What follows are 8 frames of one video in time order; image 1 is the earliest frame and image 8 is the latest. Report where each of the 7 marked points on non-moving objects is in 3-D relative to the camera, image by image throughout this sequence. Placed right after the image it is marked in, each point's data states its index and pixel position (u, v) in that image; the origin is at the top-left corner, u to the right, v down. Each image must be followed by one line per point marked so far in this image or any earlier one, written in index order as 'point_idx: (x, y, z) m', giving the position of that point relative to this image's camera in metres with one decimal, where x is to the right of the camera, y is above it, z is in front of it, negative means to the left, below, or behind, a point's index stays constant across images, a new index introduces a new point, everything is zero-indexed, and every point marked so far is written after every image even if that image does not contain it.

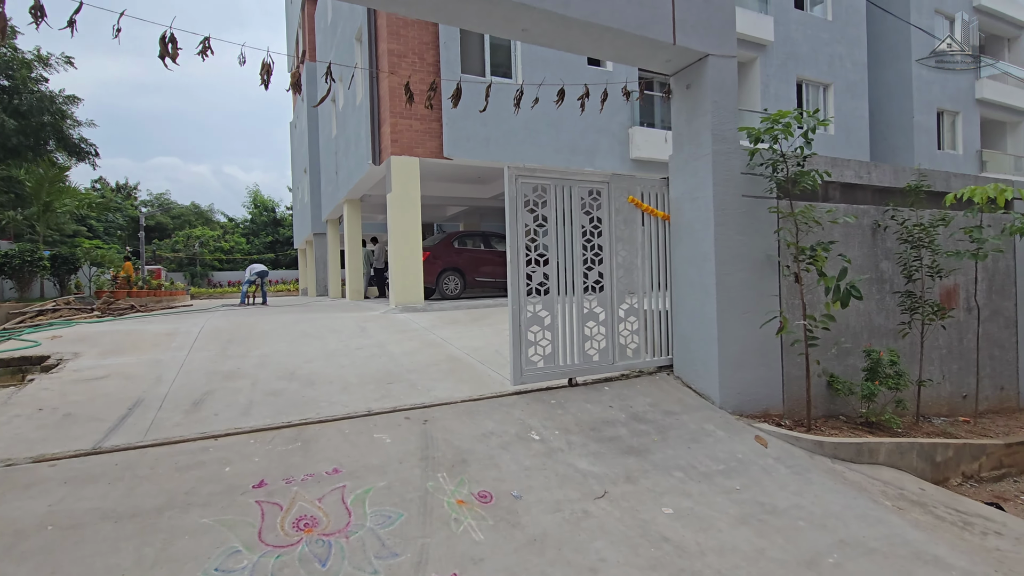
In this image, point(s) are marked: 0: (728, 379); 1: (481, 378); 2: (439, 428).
0: (+1.8, -0.8, +4.4) m
1: (-0.3, -0.8, +4.6) m
2: (-0.5, -1.0, +3.5) m
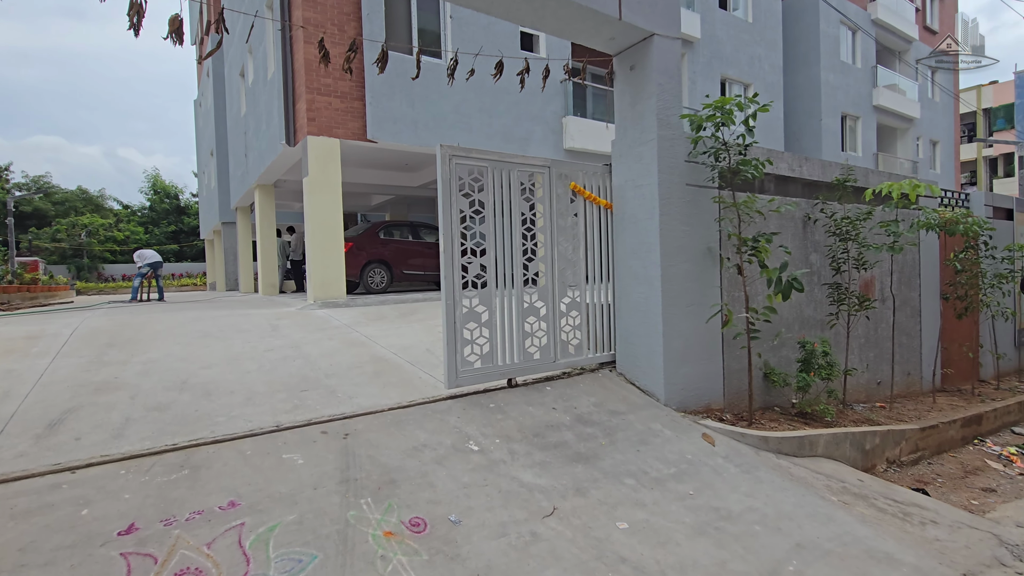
0: (+1.3, -0.7, +4.2) m
1: (-0.8, -0.7, +4.1) m
2: (-0.9, -0.9, +3.1) m
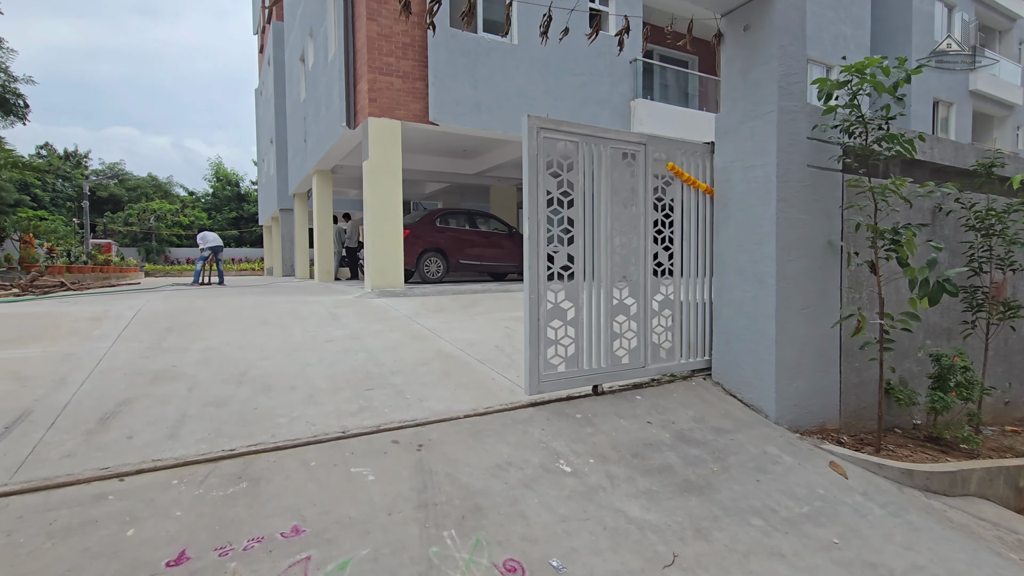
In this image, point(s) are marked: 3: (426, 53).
0: (+1.9, -0.7, +3.6) m
1: (-0.2, -0.7, +3.7) m
2: (-0.4, -0.9, +2.6) m
3: (-1.3, +3.6, +7.8) m
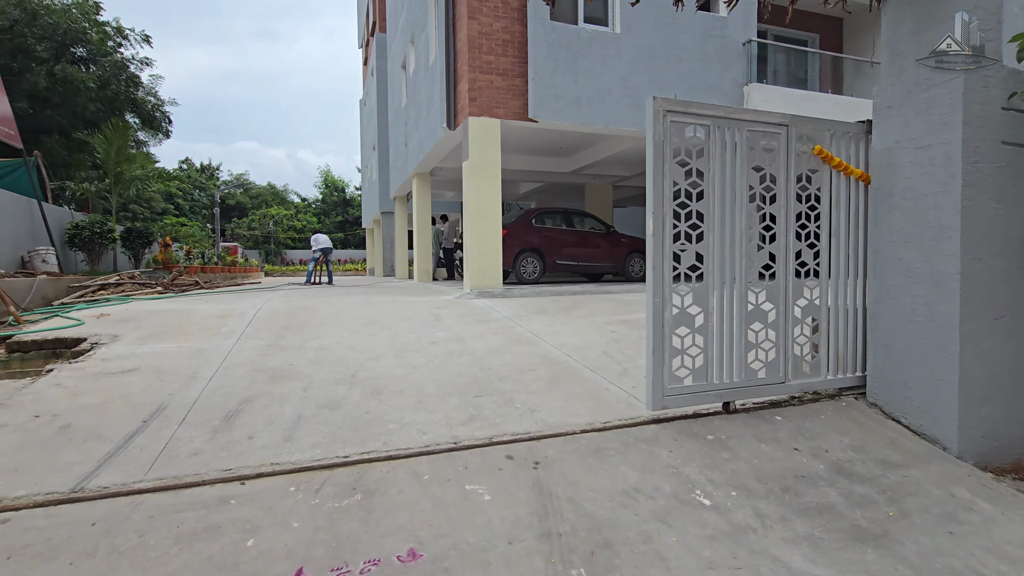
0: (+2.6, -0.7, +2.9) m
1: (+0.6, -0.7, +3.4) m
2: (+0.2, -0.9, +2.4) m
3: (+0.2, +3.5, +7.6) m
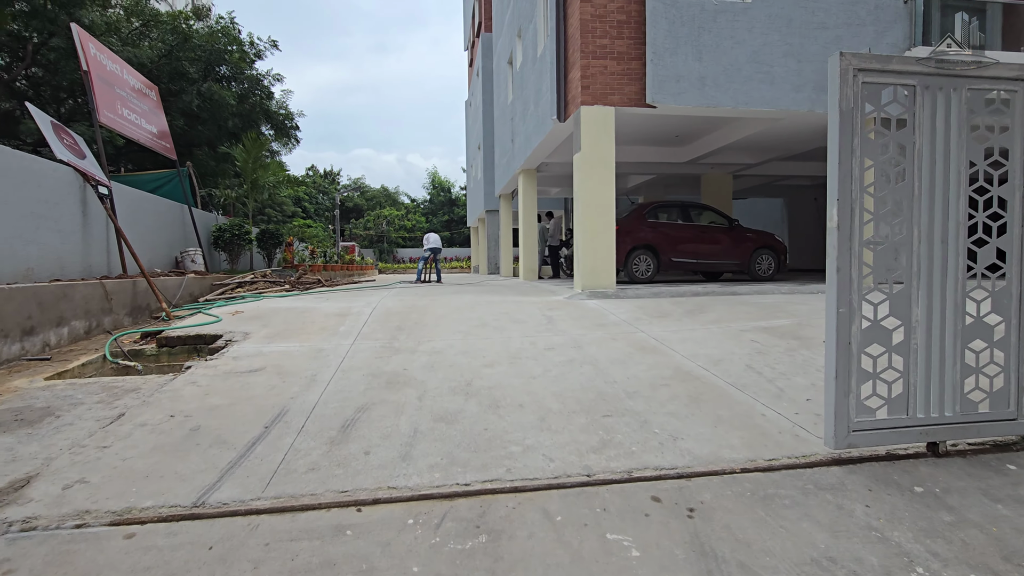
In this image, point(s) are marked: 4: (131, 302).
0: (+3.3, -0.8, +2.0) m
1: (+1.3, -0.7, +2.8) m
2: (+0.8, -0.9, +1.9) m
3: (+1.8, +3.5, +7.0) m
4: (-4.2, -0.2, +5.7) m
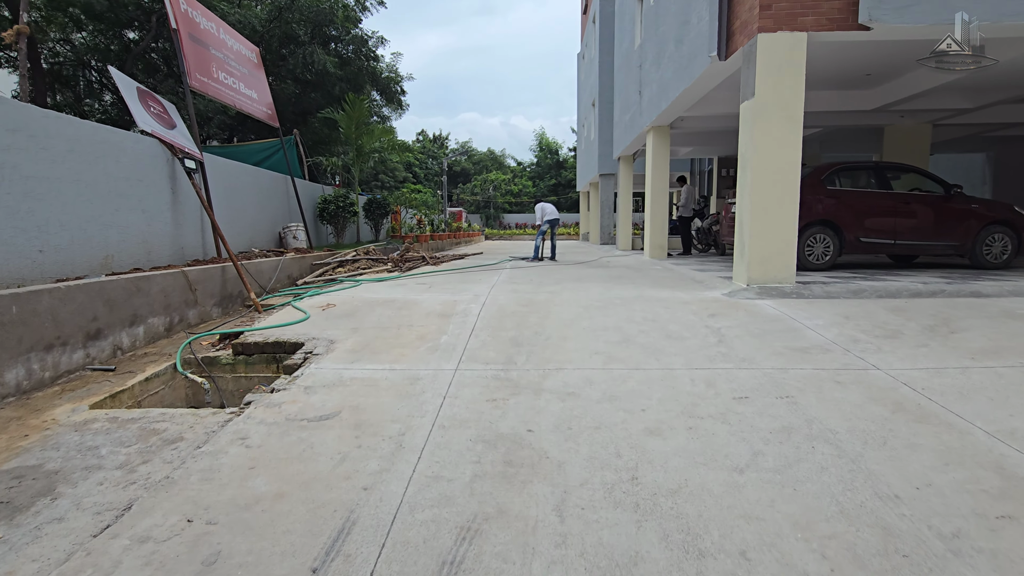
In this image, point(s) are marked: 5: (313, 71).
0: (+3.7, -1.1, 0.0) m
1: (+2.0, -1.0, +1.3) m
2: (+1.3, -1.2, +0.5) m
3: (+3.3, +3.6, +4.9) m
4: (-2.9, 0.0, +5.1) m
5: (-4.9, +5.4, +12.7) m
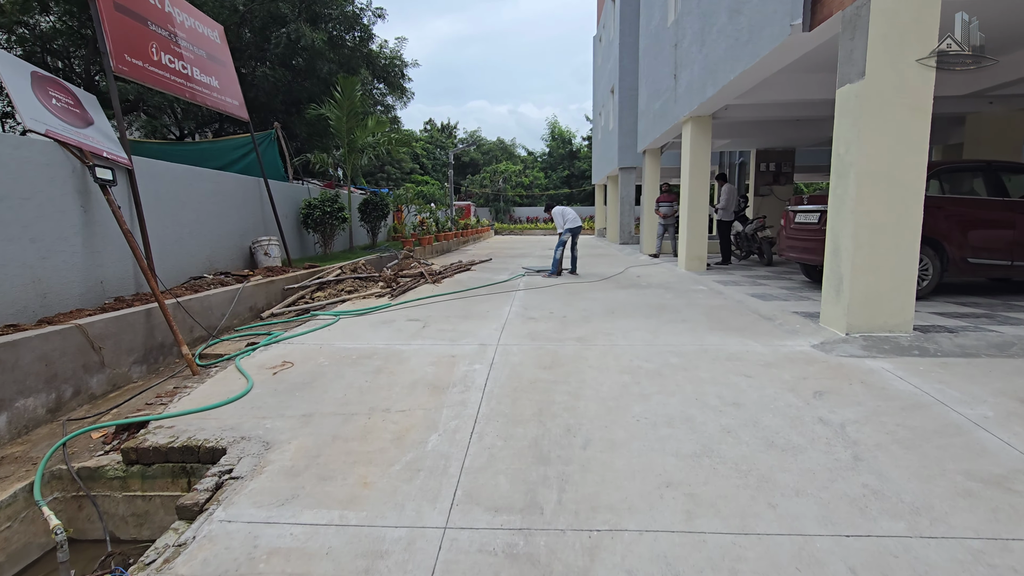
0: (+3.7, -1.6, -1.3) m
1: (+2.0, -1.4, -0.1) m
2: (+1.3, -1.7, -0.8) m
3: (+3.4, +3.2, +3.5) m
4: (-2.8, -0.4, +3.9) m
5: (-4.6, +5.2, +11.4) m
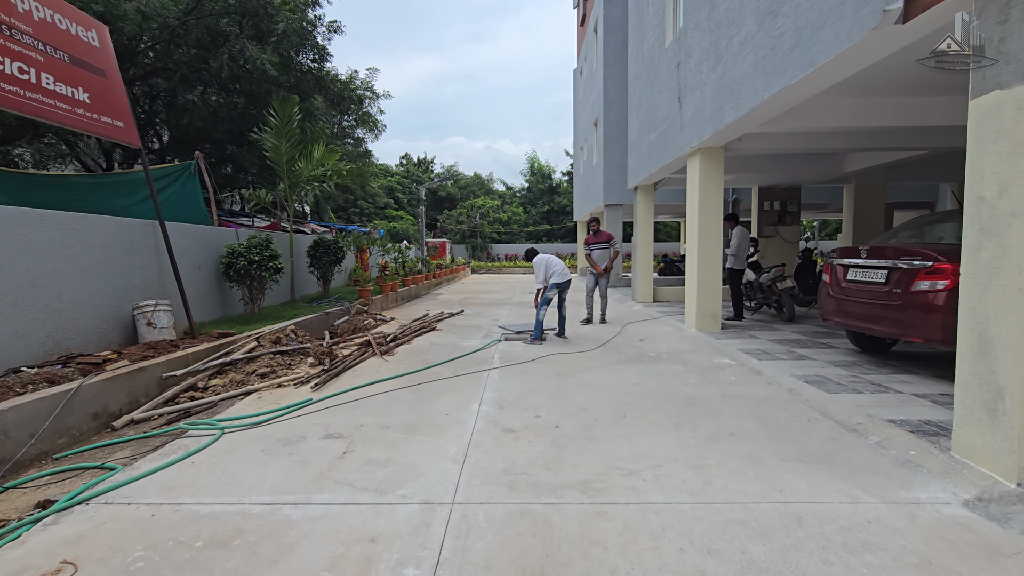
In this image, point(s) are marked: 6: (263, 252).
0: (+3.8, -1.8, -2.8) m
1: (+2.0, -1.7, -1.6) m
2: (+1.3, -1.9, -2.5) m
3: (+3.3, +2.6, +2.2) m
4: (-2.9, -1.0, +2.1) m
5: (-5.1, +4.1, +9.9) m
6: (-3.2, +0.4, +6.5) m
